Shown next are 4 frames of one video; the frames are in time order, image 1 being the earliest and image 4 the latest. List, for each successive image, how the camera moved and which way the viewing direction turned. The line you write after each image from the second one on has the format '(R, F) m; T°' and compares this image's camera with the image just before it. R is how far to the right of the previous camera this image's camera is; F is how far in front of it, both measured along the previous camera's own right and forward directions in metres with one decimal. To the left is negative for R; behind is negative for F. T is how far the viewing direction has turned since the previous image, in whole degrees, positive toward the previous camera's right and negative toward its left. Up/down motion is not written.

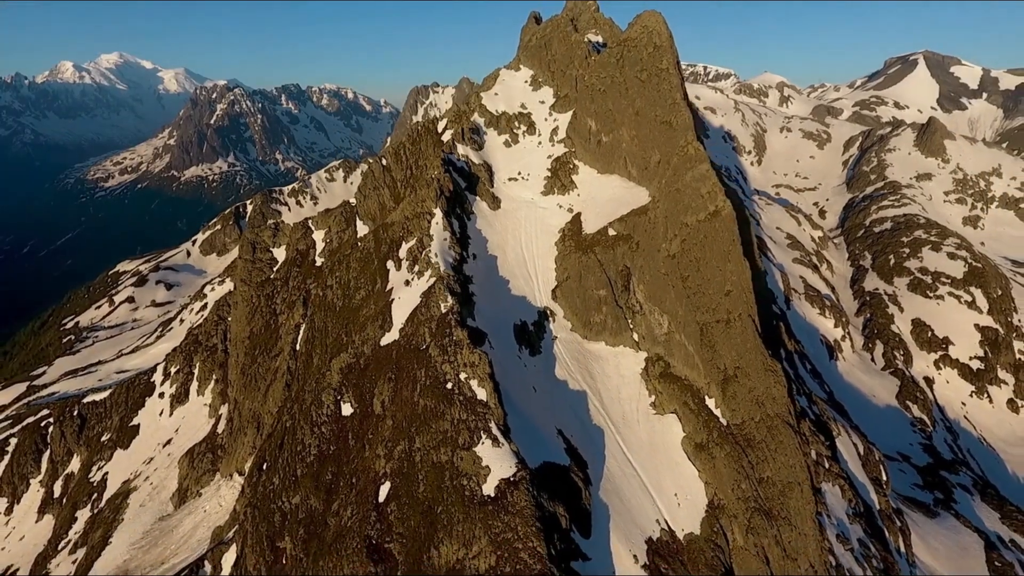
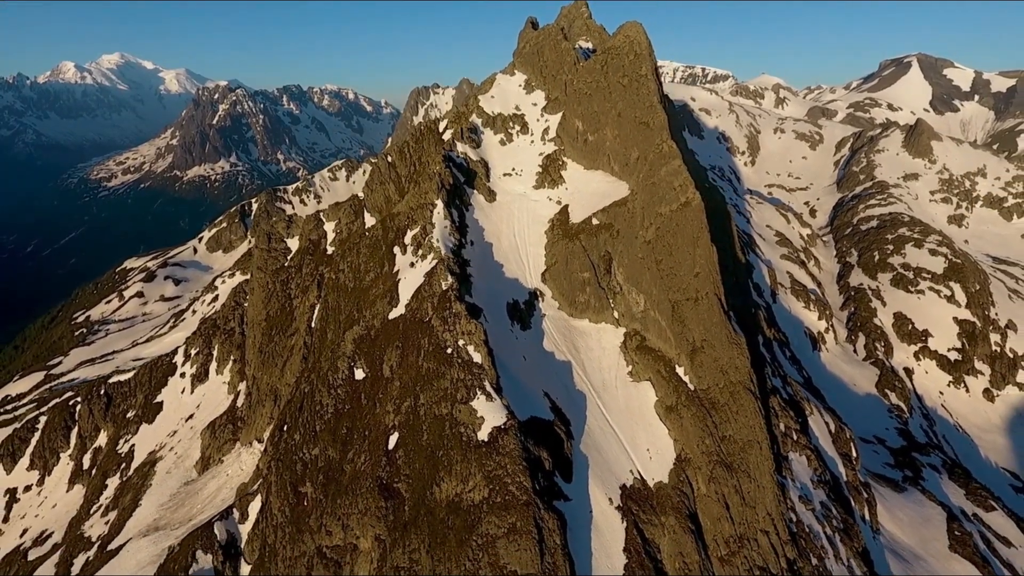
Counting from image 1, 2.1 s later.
(+0.7, -5.7) m; 0°
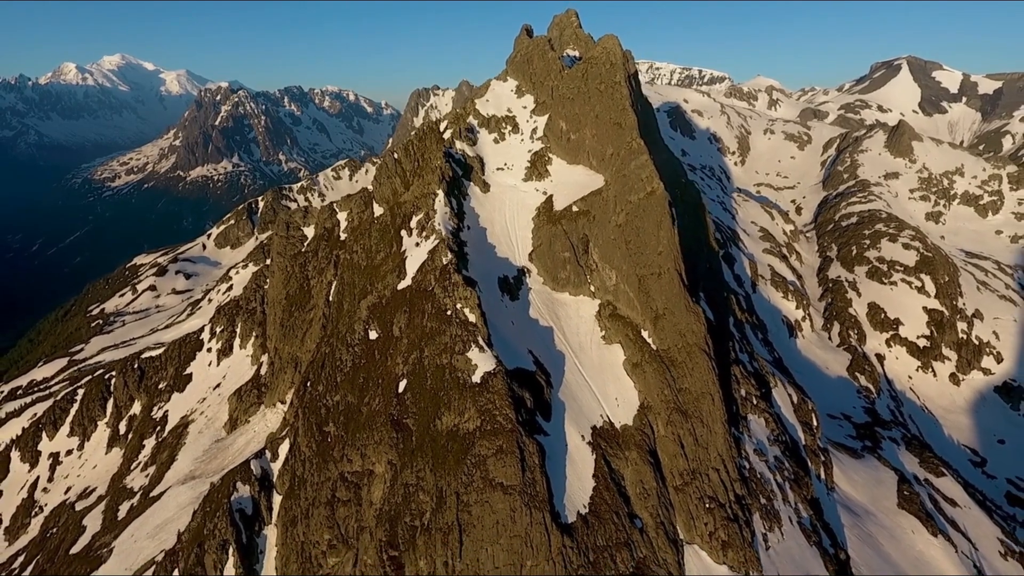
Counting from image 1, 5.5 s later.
(+1.0, -8.6) m; 0°
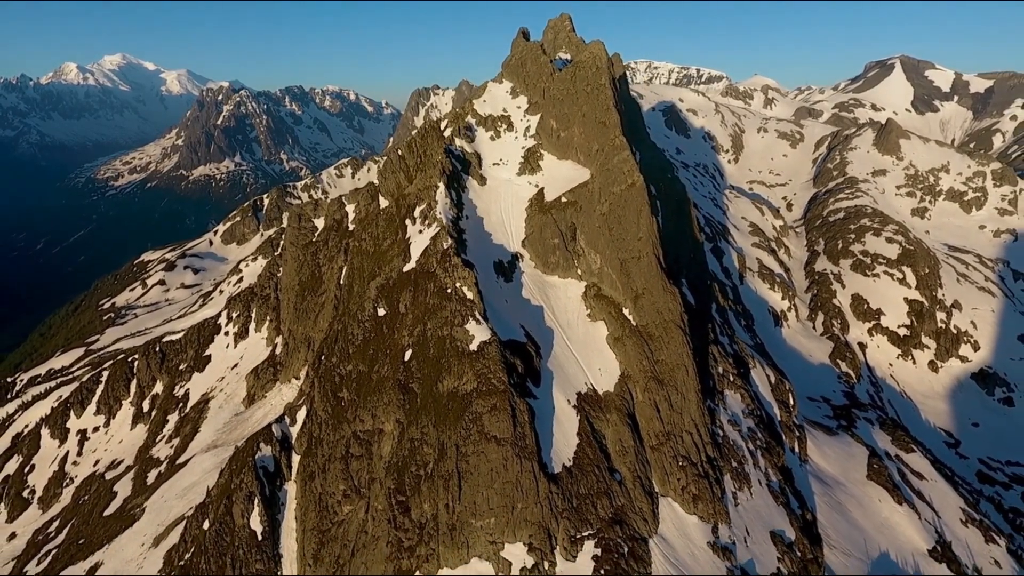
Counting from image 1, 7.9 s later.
(+0.7, -6.3) m; 0°
